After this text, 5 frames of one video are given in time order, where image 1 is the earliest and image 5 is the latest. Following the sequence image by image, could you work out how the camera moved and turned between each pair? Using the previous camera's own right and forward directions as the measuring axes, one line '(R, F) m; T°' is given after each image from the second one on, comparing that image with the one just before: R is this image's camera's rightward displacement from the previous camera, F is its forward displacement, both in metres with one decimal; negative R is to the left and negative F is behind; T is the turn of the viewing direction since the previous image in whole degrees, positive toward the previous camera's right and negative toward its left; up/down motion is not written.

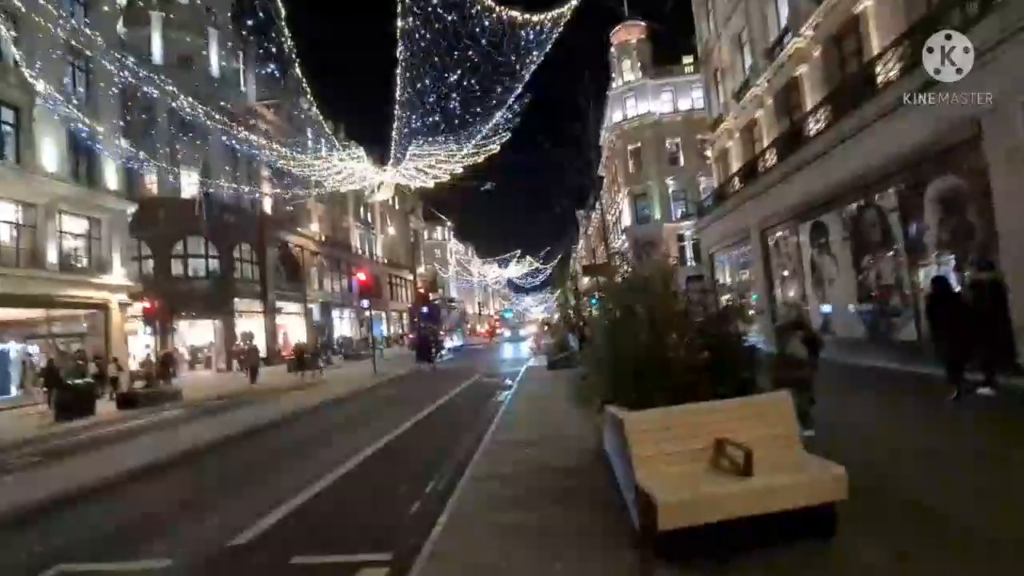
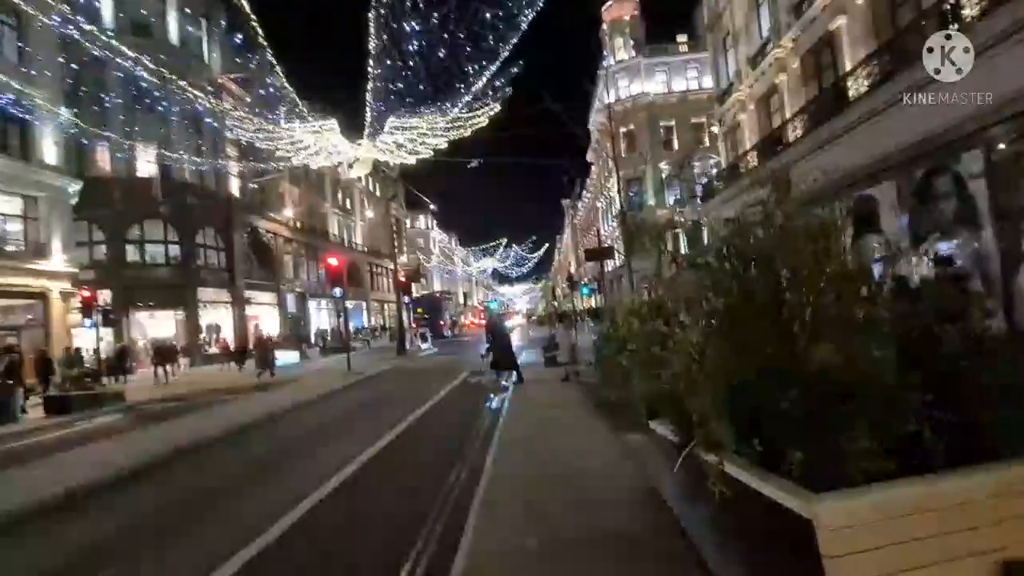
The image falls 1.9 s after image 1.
(-0.2, +2.9) m; +1°
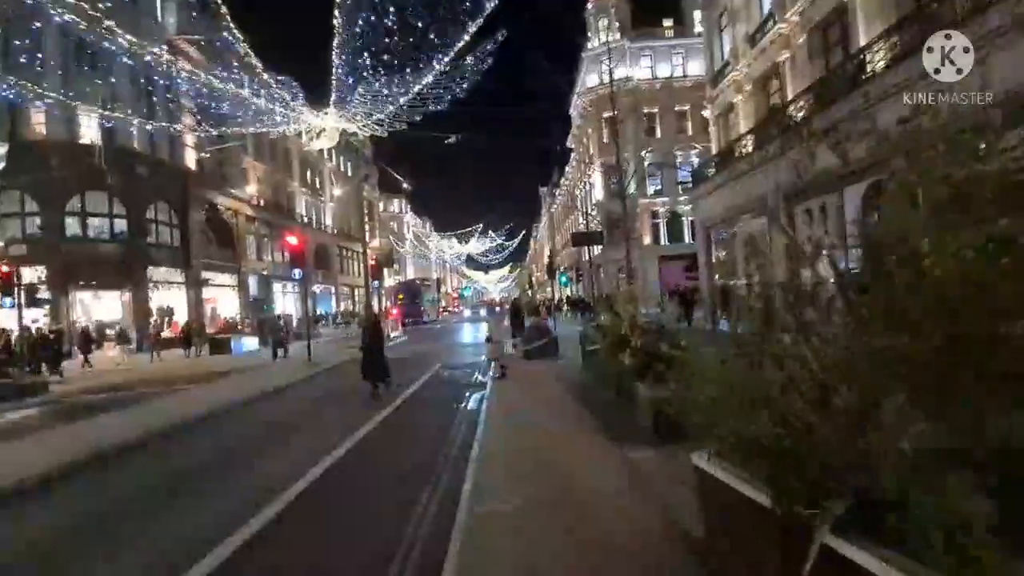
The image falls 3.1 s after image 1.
(-0.1, +2.2) m; +2°
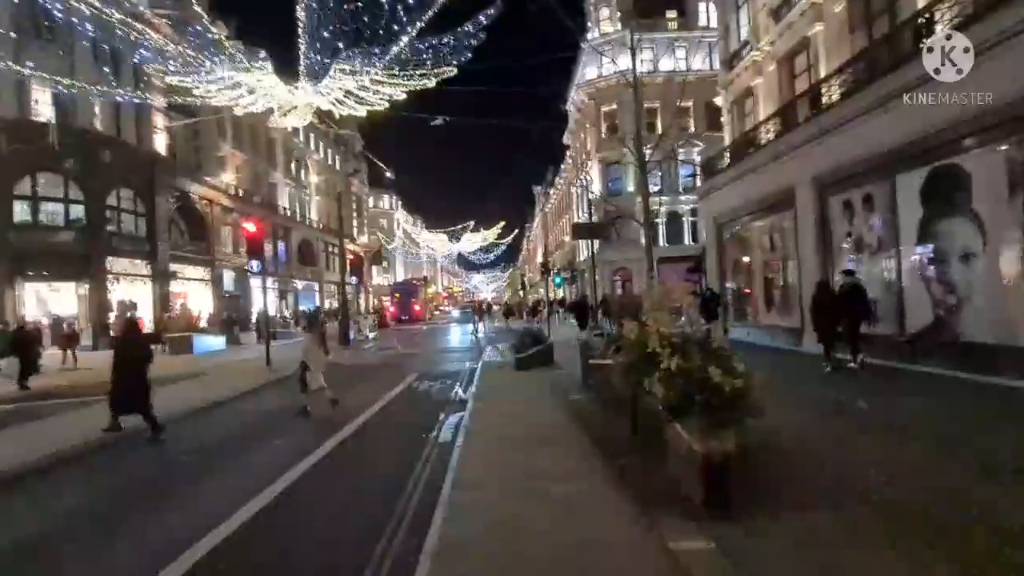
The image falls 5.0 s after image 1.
(+0.1, +2.4) m; +1°
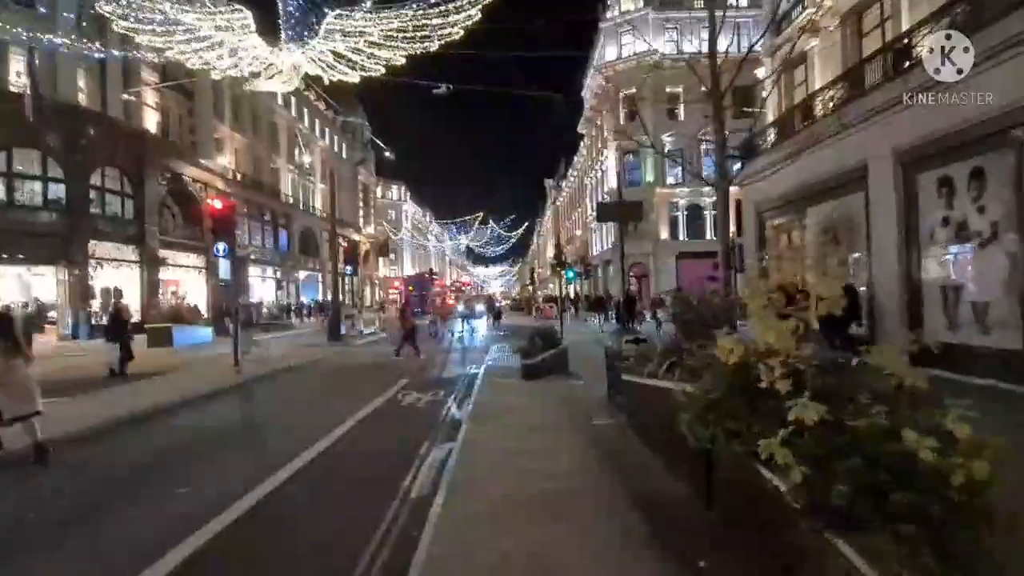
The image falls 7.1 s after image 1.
(0.0, +2.5) m; -1°
